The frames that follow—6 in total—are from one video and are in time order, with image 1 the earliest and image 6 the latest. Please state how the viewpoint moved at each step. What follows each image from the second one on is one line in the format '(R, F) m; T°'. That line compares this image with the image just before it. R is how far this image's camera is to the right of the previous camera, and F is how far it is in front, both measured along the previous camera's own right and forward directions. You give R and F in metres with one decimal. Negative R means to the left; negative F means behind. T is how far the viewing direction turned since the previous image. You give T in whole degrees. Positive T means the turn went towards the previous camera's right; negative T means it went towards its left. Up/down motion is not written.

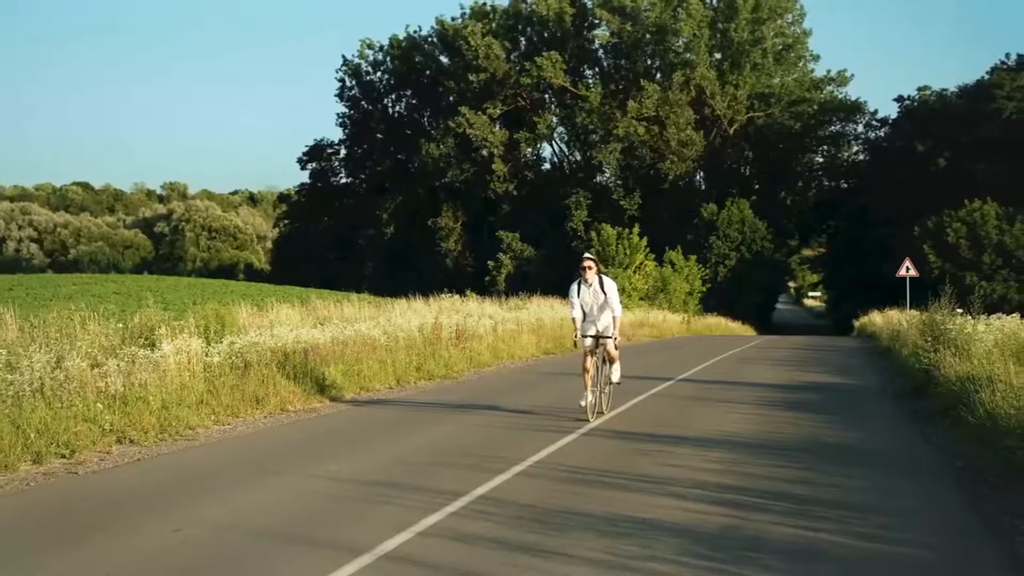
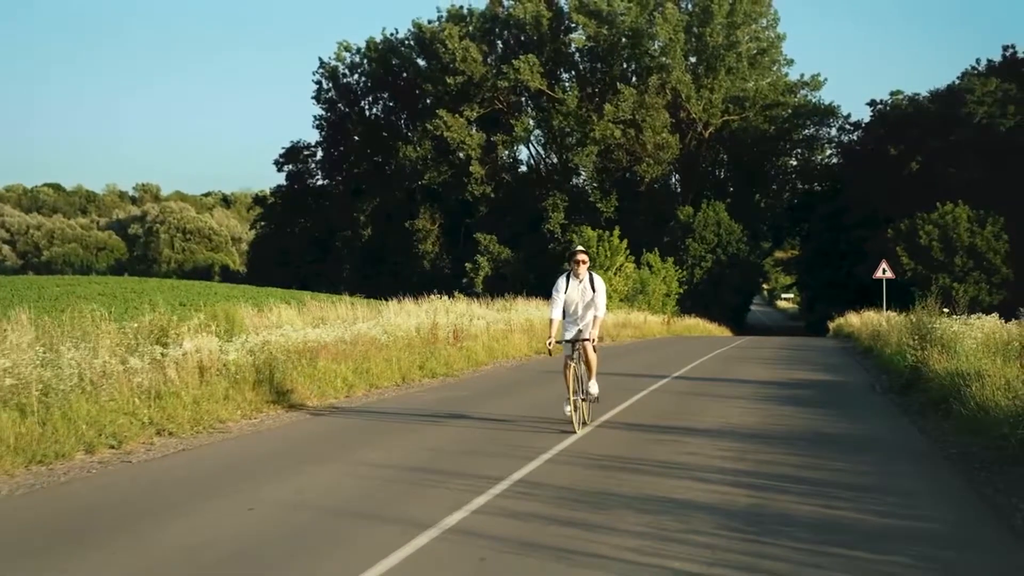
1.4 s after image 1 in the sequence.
(-0.5, -0.6) m; +1°
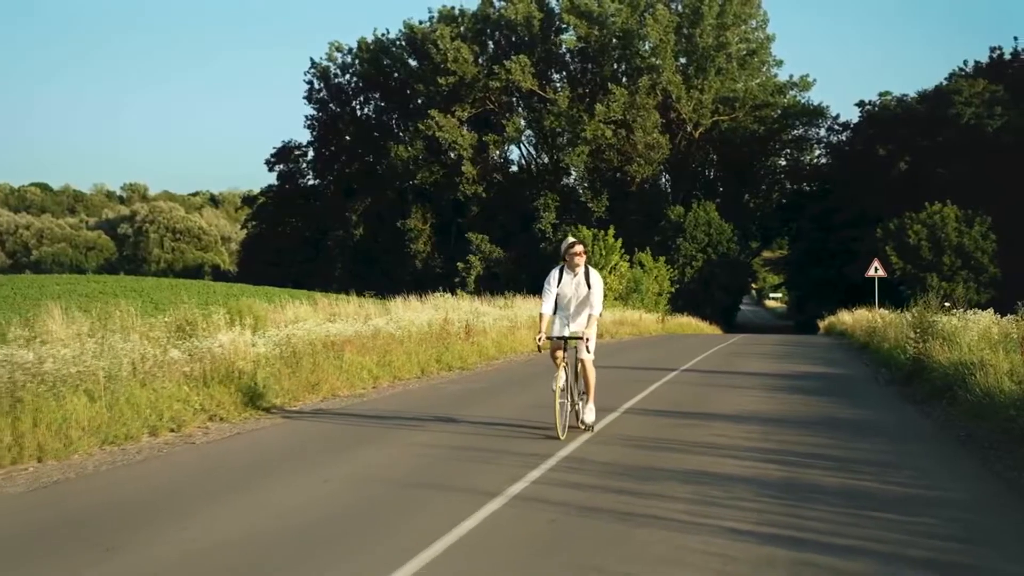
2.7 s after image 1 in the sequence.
(-0.5, -0.6) m; +1°
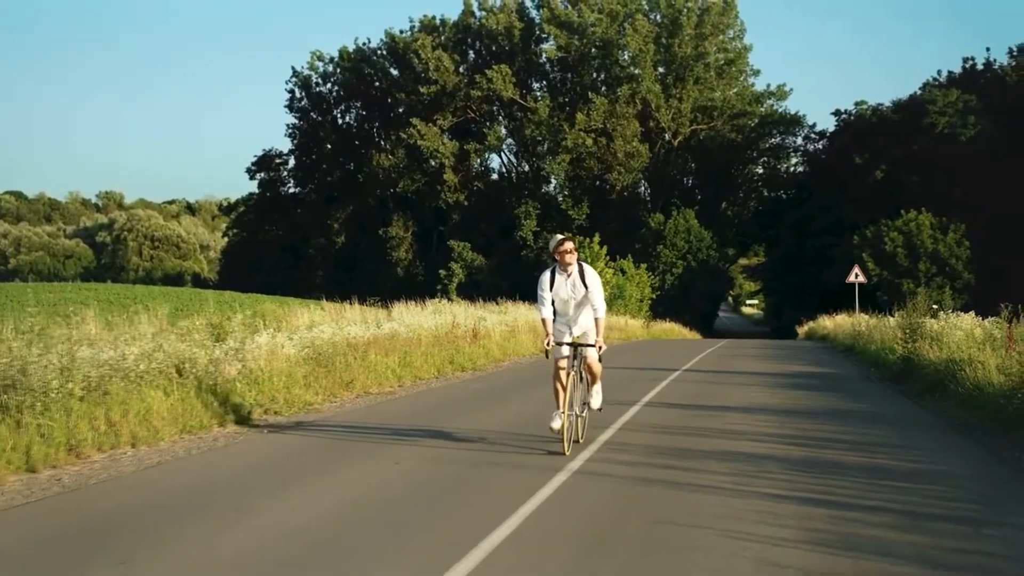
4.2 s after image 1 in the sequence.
(-0.7, -1.0) m; +1°
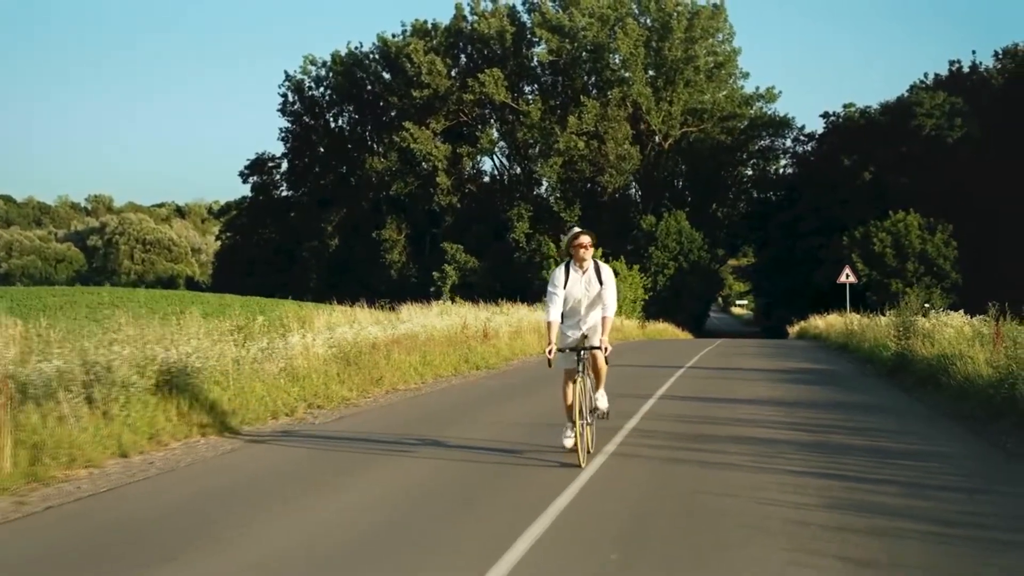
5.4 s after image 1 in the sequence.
(-0.5, -1.0) m; +1°
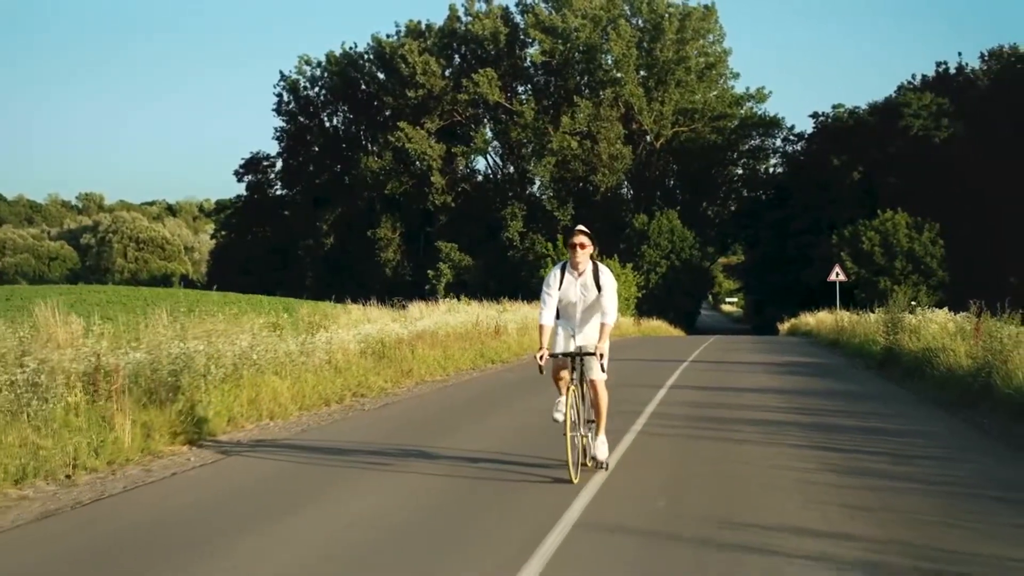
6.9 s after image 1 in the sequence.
(-0.5, -1.4) m; +1°
